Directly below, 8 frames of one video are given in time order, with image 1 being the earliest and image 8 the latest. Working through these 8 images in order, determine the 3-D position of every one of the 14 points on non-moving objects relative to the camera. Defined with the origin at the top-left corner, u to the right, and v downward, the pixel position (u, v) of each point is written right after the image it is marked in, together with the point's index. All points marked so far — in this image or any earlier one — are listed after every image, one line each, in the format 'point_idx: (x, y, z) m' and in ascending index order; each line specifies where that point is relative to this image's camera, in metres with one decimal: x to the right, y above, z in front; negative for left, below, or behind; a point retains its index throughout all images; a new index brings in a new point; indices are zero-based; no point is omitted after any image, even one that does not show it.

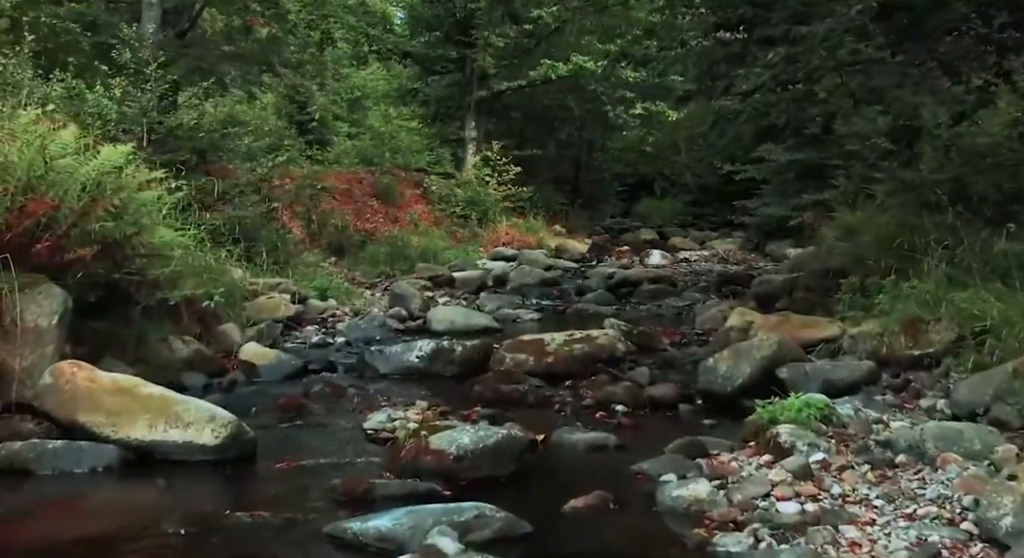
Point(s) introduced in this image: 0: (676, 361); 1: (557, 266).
0: (+1.5, -0.8, +8.2) m
1: (+0.8, +0.2, +17.1) m
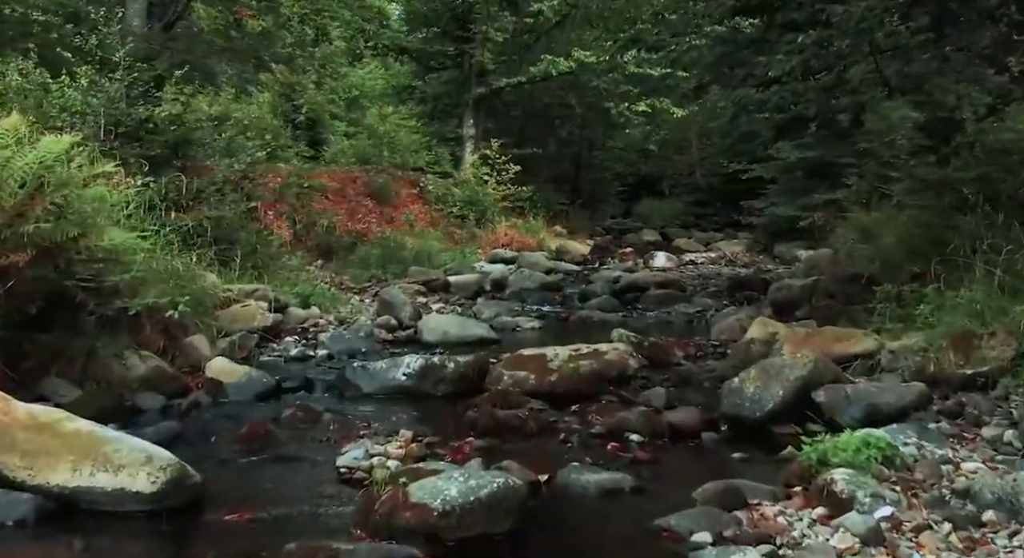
0: (+1.5, -0.8, +7.3) m
1: (+0.8, +0.2, +16.3) m
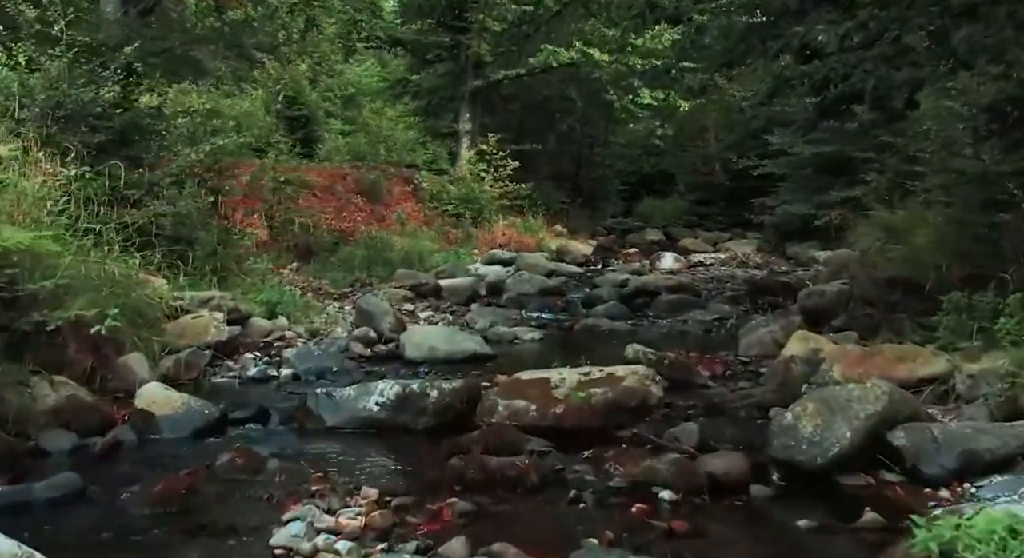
0: (+1.4, -0.9, +6.1) m
1: (+0.8, +0.1, +15.1) m
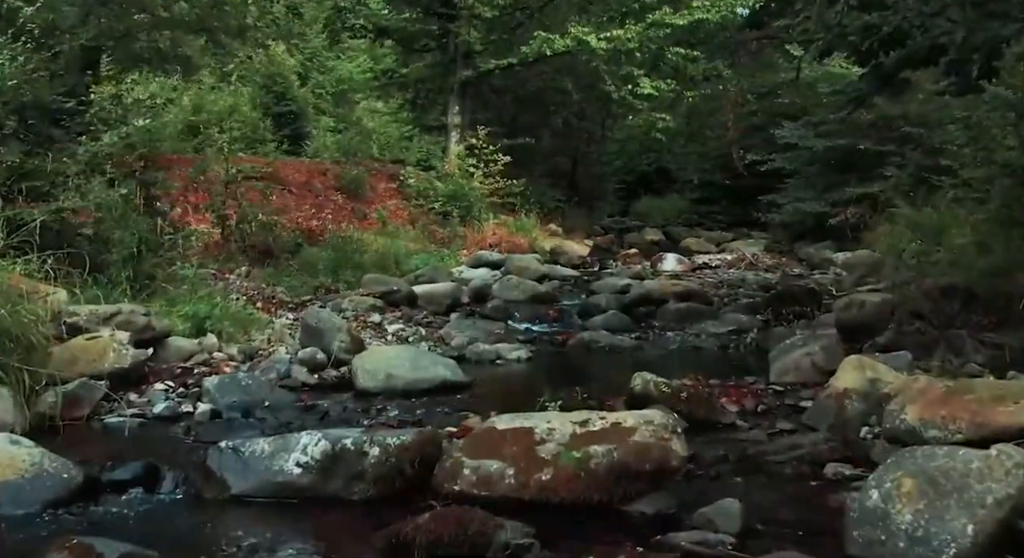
0: (+1.3, -0.9, +4.6) m
1: (+0.6, +0.1, +13.6) m
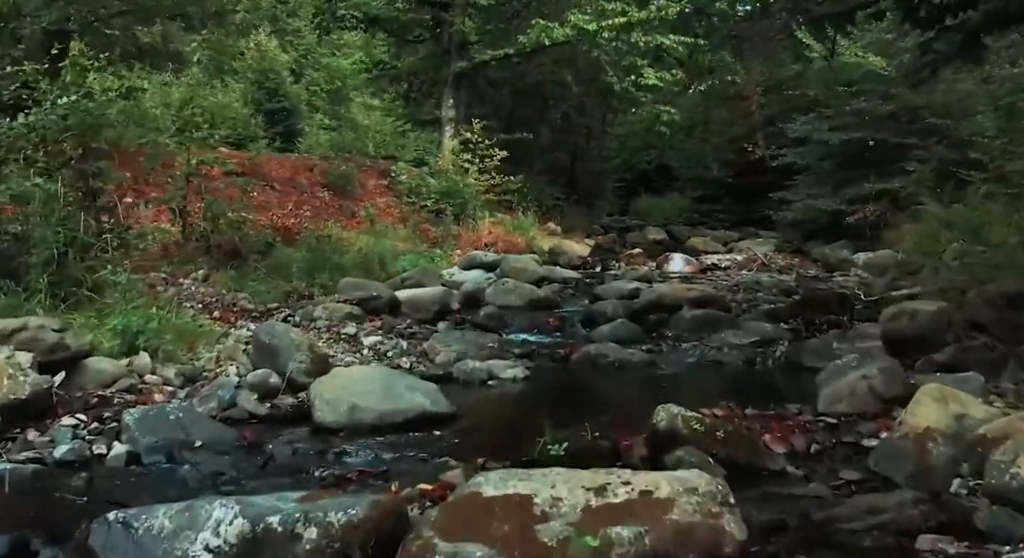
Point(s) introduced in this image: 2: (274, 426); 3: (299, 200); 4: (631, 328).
0: (+1.3, -1.0, +3.5) m
1: (+0.5, 0.0, +12.5) m
2: (-1.3, -0.8, +5.0) m
3: (-3.2, +1.2, +13.7) m
4: (+1.1, -0.5, +8.7) m
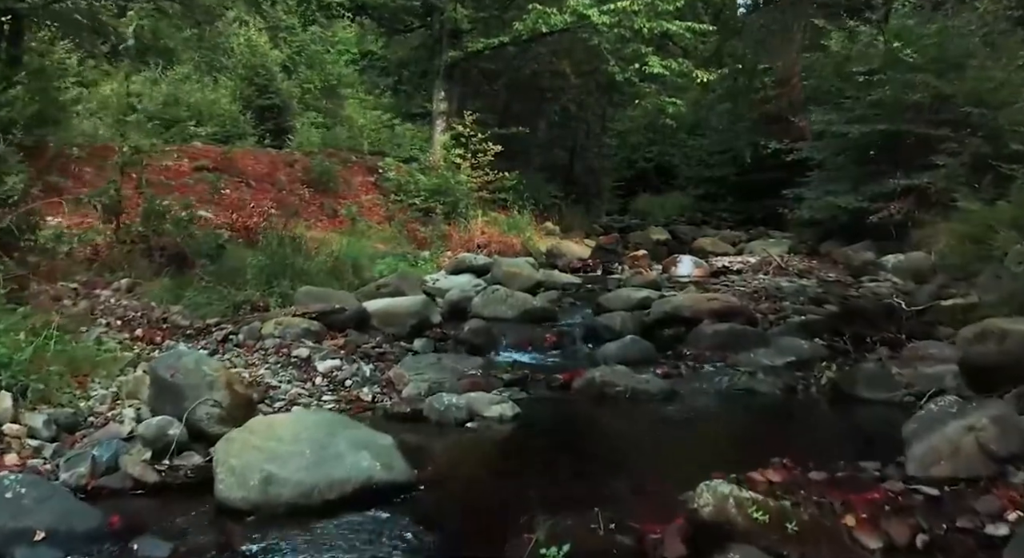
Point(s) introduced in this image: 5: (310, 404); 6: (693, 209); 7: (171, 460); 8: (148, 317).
0: (+1.2, -1.1, +2.1) m
1: (+0.4, 0.0, +11.1) m
2: (-1.4, -0.9, +3.6) m
3: (-3.3, +1.1, +12.3) m
4: (+1.1, -0.5, +7.3) m
5: (-1.2, -0.8, +5.6) m
6: (+3.9, +1.5, +19.7) m
7: (-1.5, -0.8, +4.0) m
8: (-2.6, -0.3, +6.6) m
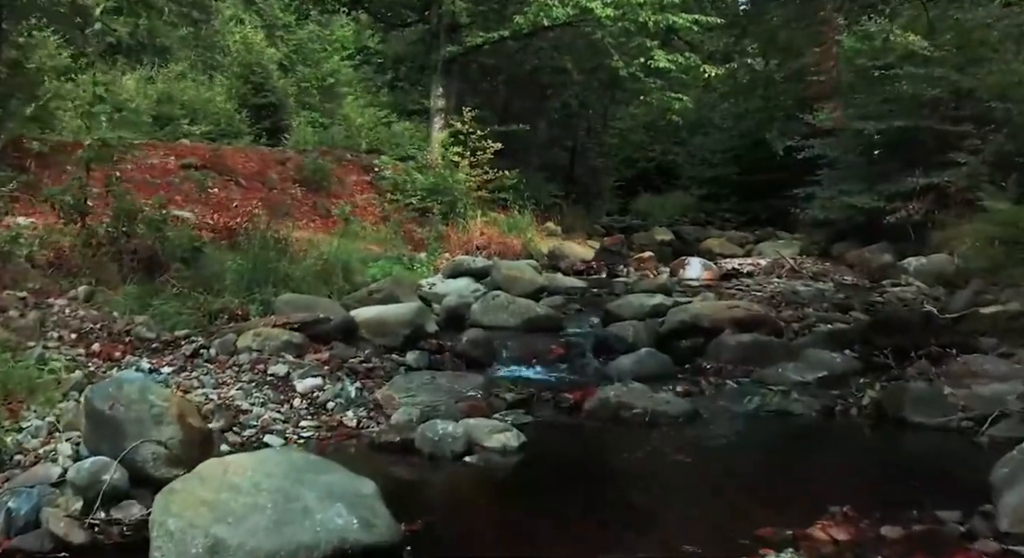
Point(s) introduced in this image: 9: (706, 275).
0: (+1.2, -1.1, +1.4) m
1: (+0.5, -0.1, +10.4) m
2: (-1.3, -0.9, +2.9) m
3: (-3.3, +1.1, +11.6) m
4: (+1.1, -0.6, +6.6) m
5: (-1.2, -0.8, +4.9) m
6: (+3.9, +1.5, +19.0) m
7: (-1.5, -0.8, +3.3) m
8: (-2.6, -0.3, +5.9) m
9: (+2.8, +0.1, +13.1) m
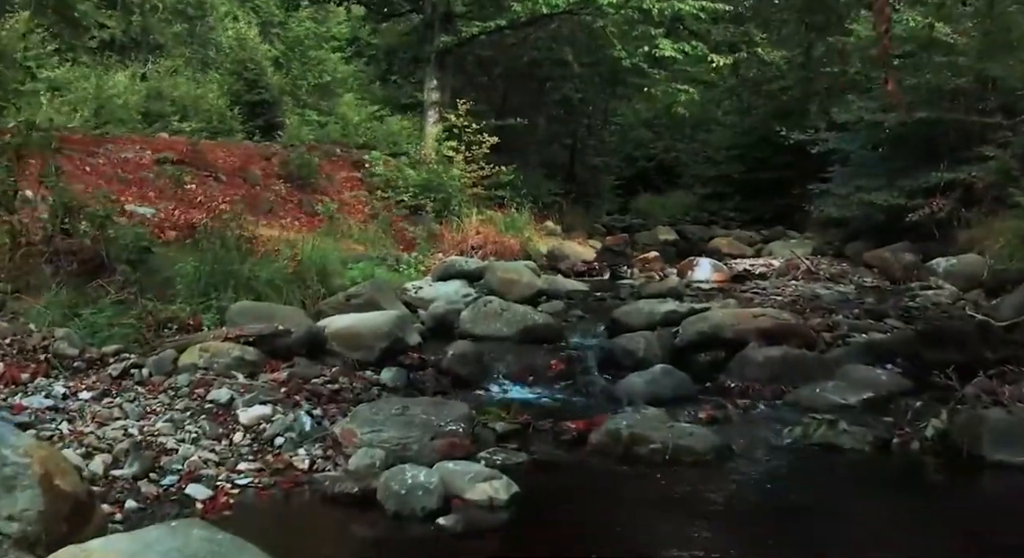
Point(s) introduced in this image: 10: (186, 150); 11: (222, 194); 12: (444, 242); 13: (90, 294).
0: (+1.2, -1.1, +0.4) m
1: (+0.4, -0.1, +9.4) m
2: (-1.4, -1.0, +2.0) m
3: (-3.4, +1.0, +10.7) m
4: (+1.0, -0.6, +5.7) m
5: (-1.3, -0.8, +3.9) m
6: (+3.8, +1.4, +18.1) m
7: (-1.5, -0.9, +2.4) m
8: (-2.6, -0.4, +4.9) m
9: (+2.8, 0.0, +12.1) m
10: (-4.0, +1.6, +10.9) m
11: (-3.5, +1.0, +10.3) m
12: (-0.9, +0.5, +12.0) m
13: (-2.9, -0.1, +6.3) m
